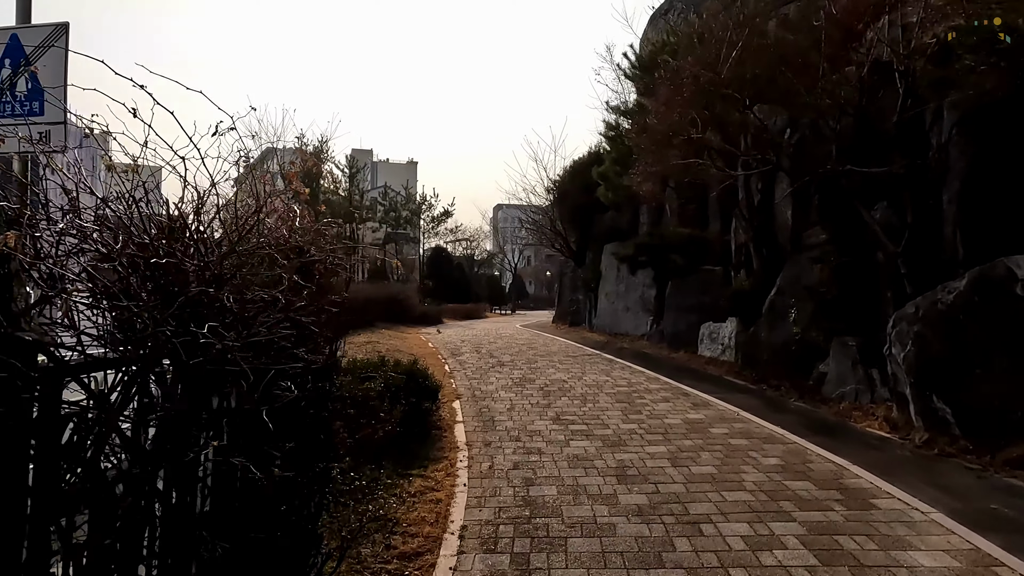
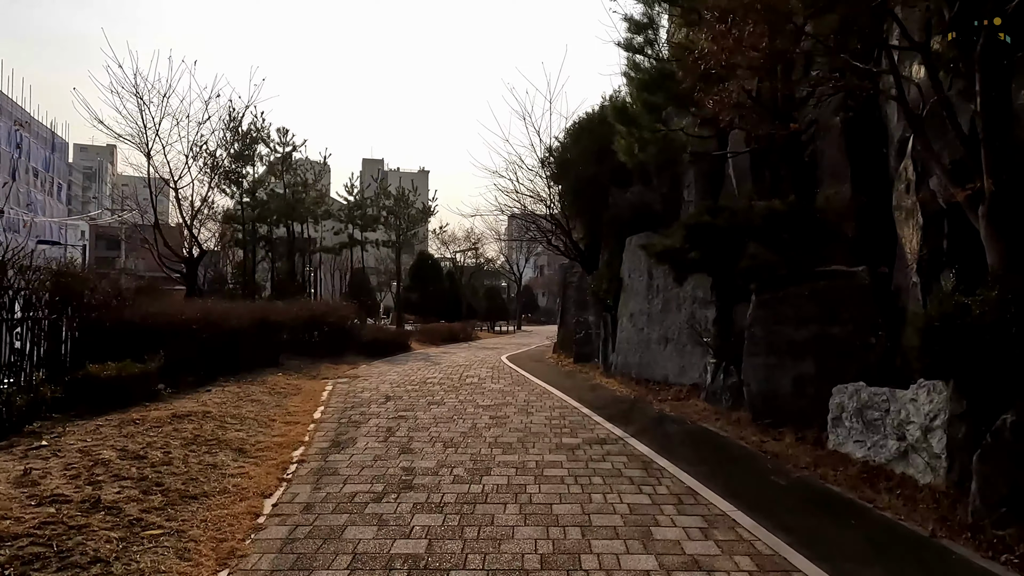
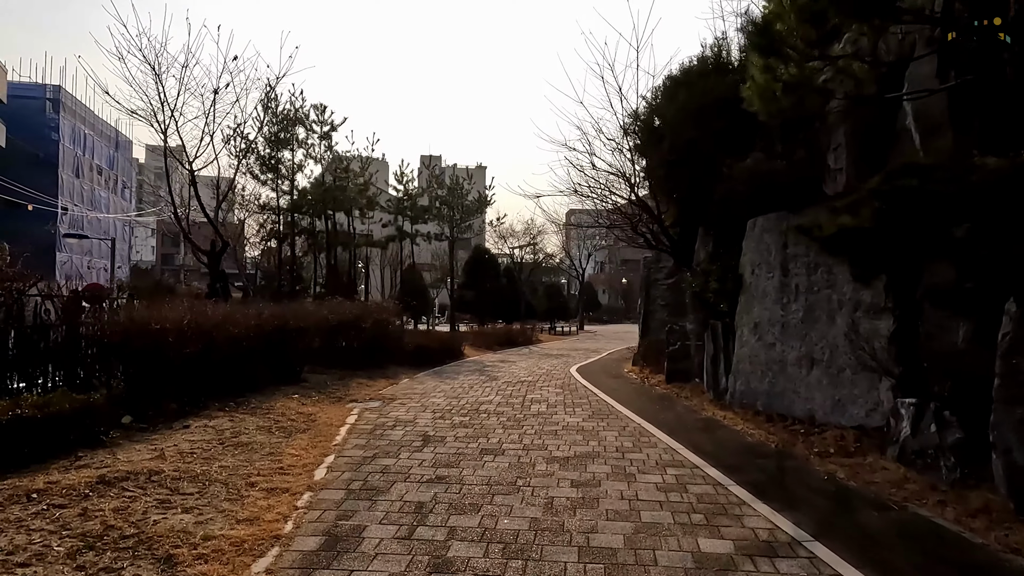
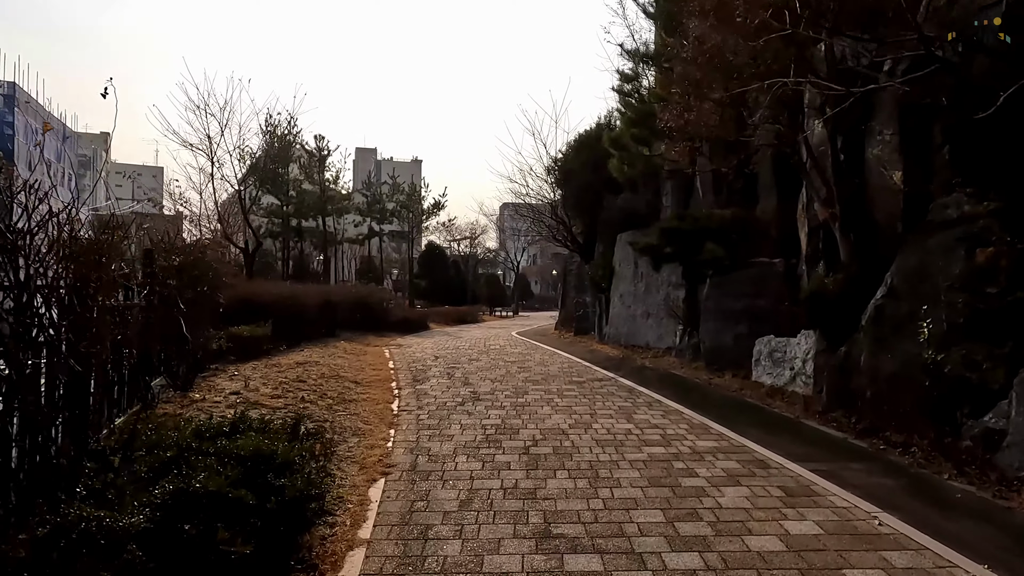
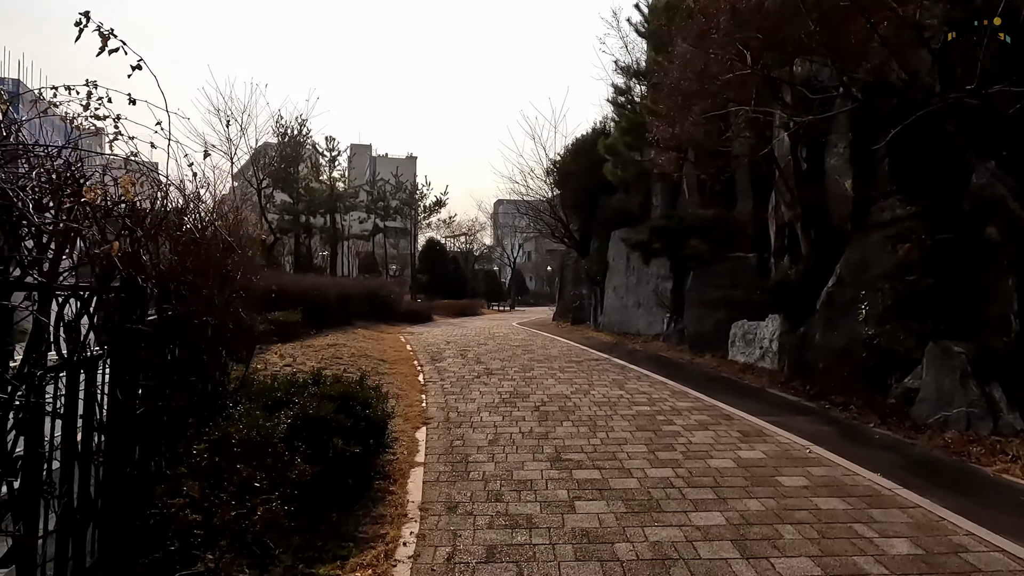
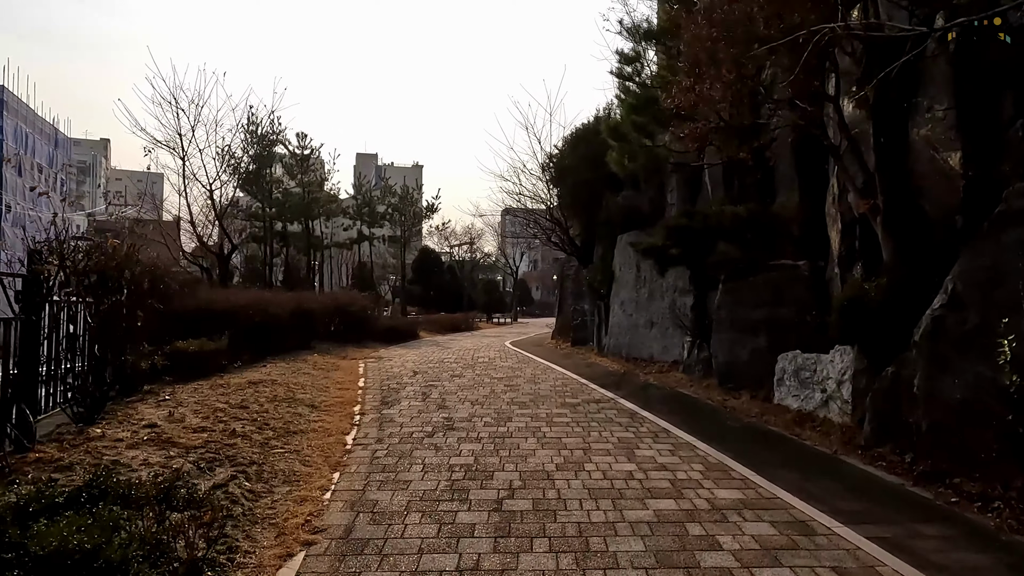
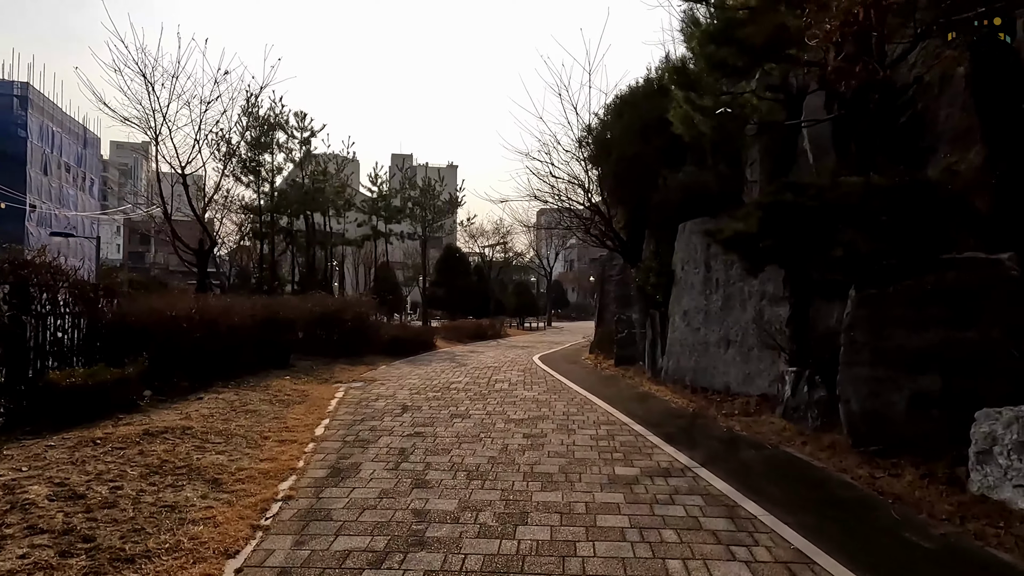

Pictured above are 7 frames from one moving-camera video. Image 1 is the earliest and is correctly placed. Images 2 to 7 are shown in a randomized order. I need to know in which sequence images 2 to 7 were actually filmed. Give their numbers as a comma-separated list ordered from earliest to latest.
5, 4, 6, 2, 7, 3
